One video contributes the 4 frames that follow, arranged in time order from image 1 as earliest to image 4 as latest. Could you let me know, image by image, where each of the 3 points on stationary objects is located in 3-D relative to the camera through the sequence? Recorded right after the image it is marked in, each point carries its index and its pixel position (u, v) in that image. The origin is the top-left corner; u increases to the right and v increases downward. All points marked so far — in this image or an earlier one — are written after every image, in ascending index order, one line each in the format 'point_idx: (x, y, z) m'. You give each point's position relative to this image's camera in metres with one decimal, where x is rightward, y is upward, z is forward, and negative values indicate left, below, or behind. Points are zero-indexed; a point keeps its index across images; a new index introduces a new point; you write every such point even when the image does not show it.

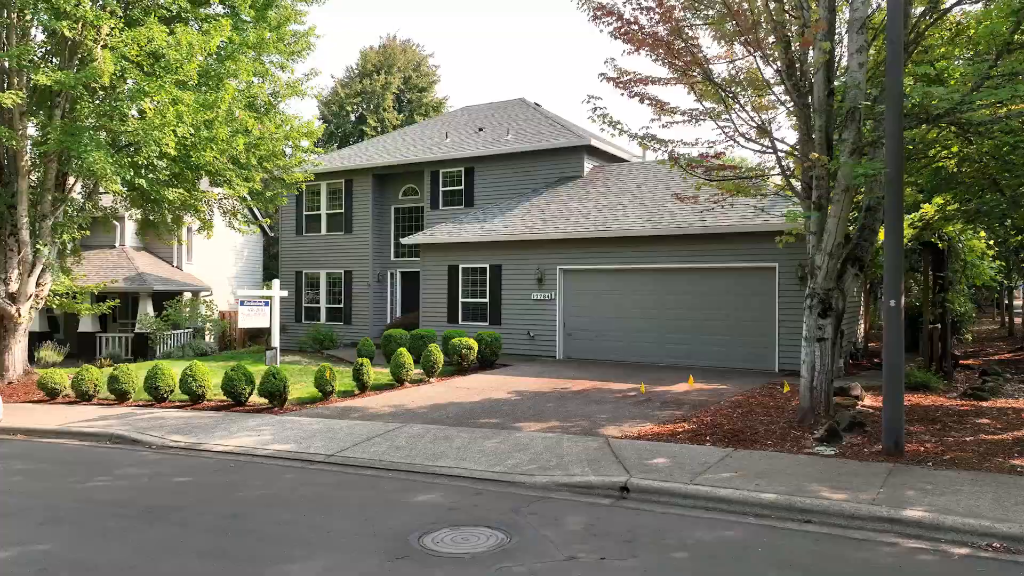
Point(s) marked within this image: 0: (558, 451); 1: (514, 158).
0: (+0.5, -1.7, +6.8) m
1: (0.0, +3.5, +17.6) m
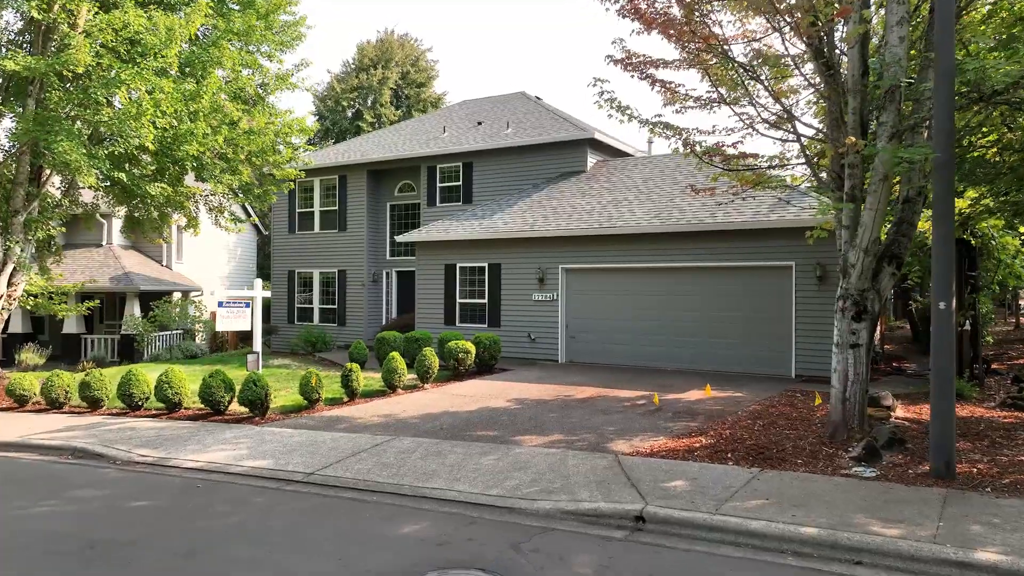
0: (+0.5, -1.7, +6.1) m
1: (0.0, +3.5, +16.8) m
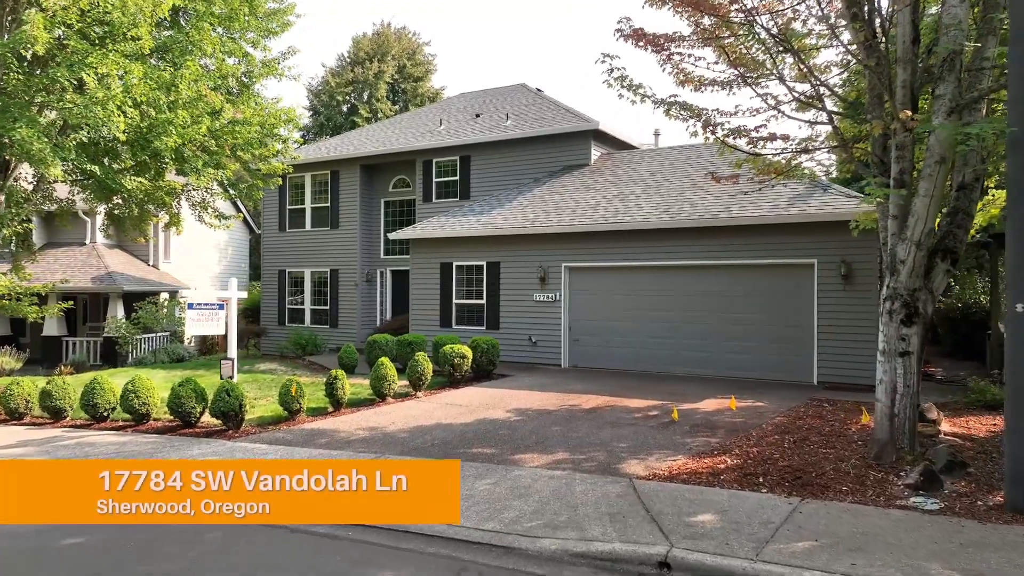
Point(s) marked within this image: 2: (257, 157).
0: (+0.5, -1.7, +5.2) m
1: (0.0, +3.5, +16.0) m
2: (-6.0, +3.1, +15.3) m
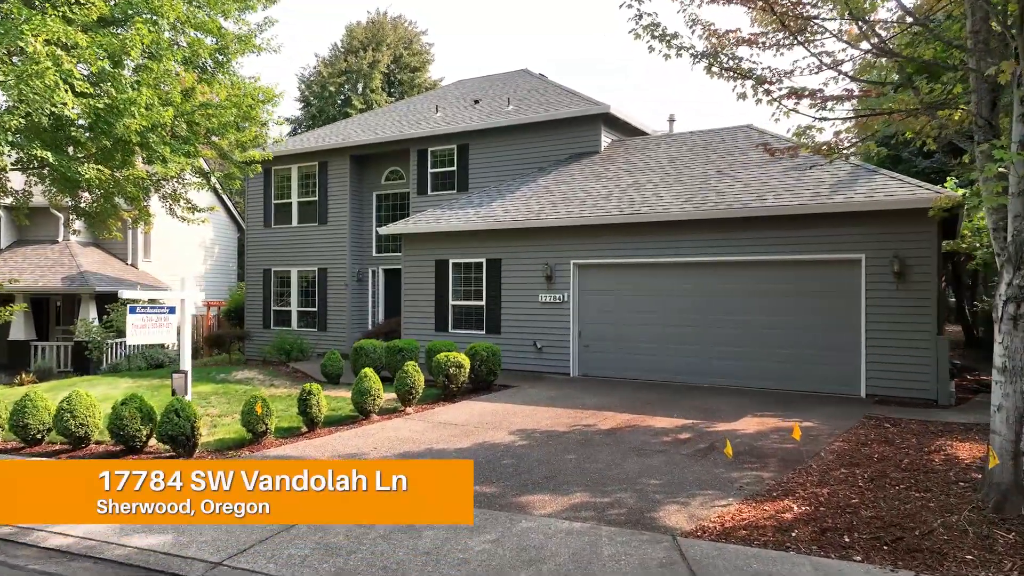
0: (+0.5, -1.7, +3.9) m
1: (+0.1, +3.5, +14.7) m
2: (-5.9, +3.1, +14.0) m
